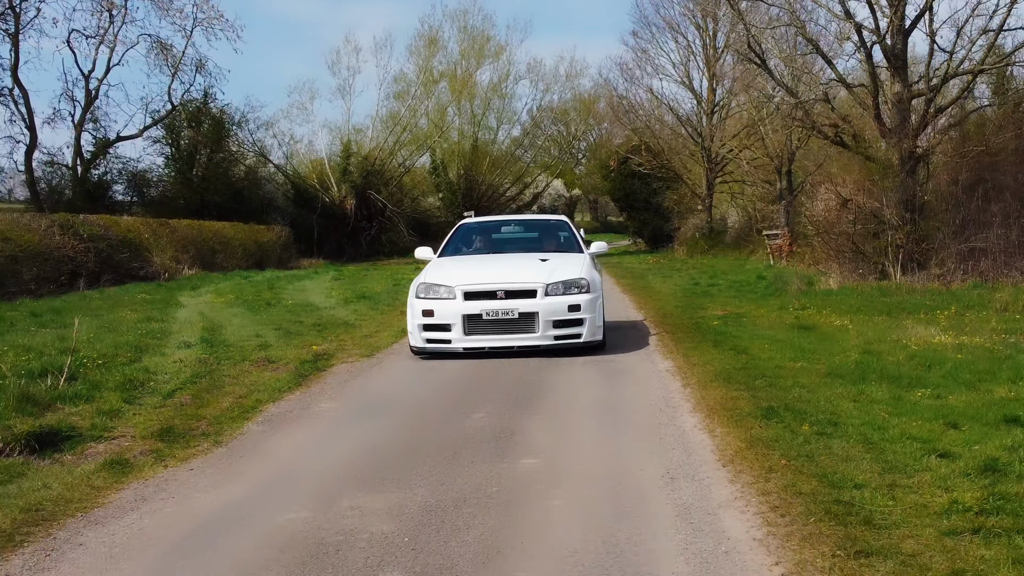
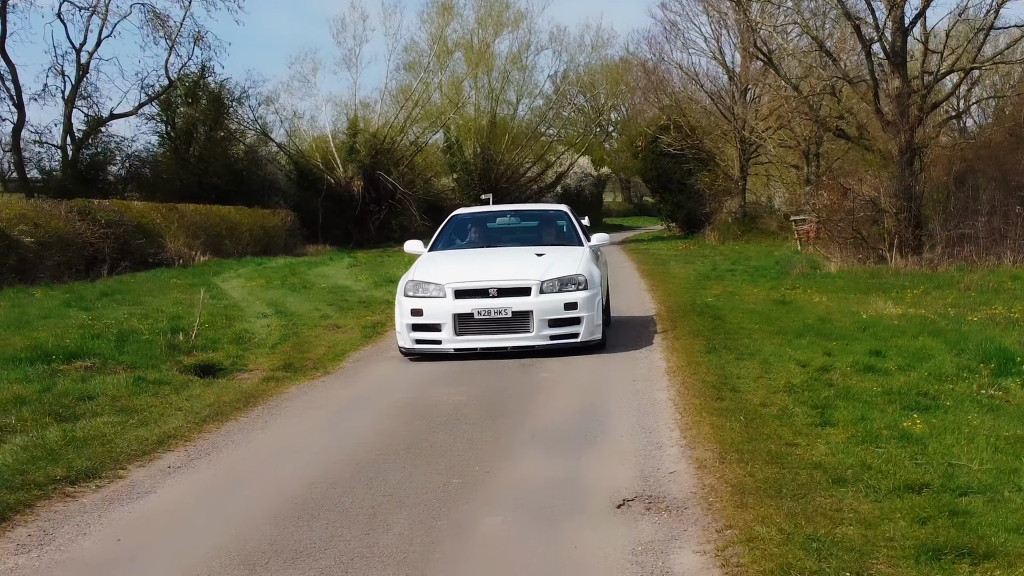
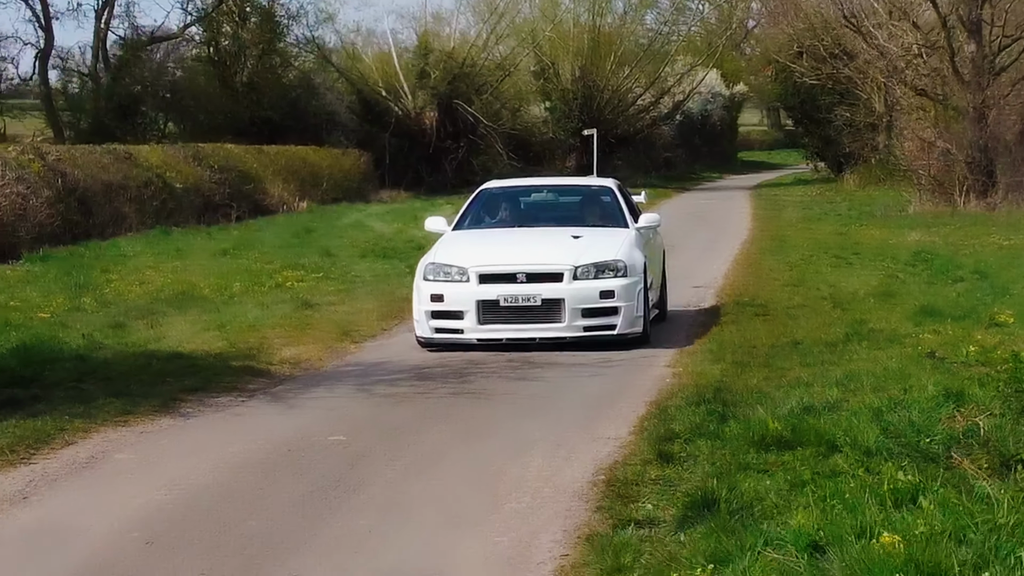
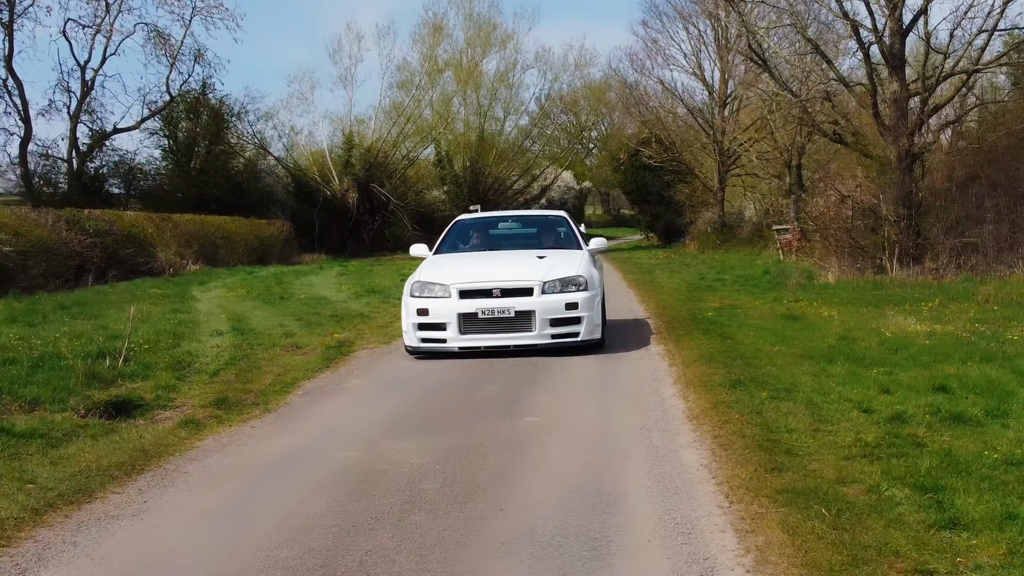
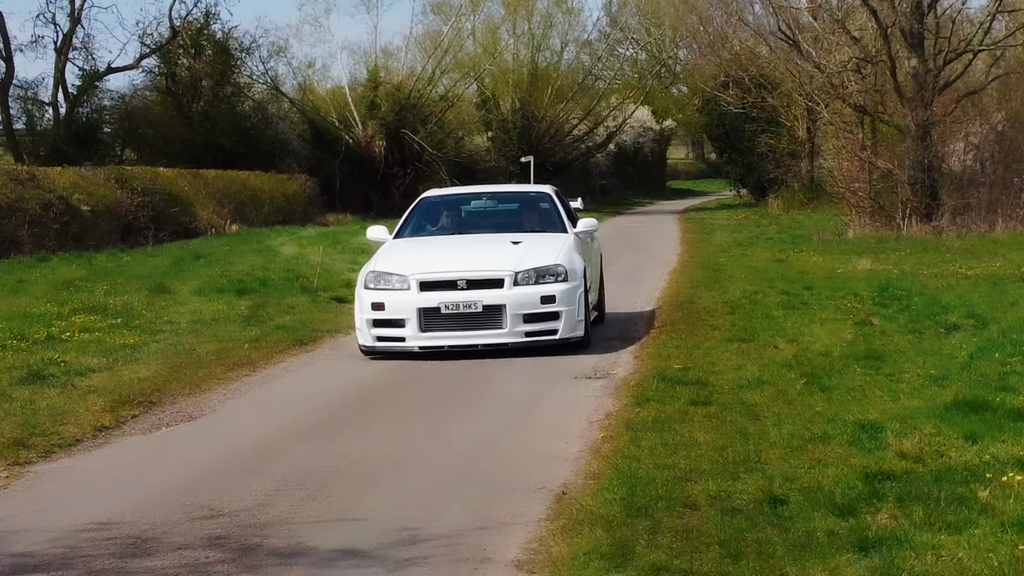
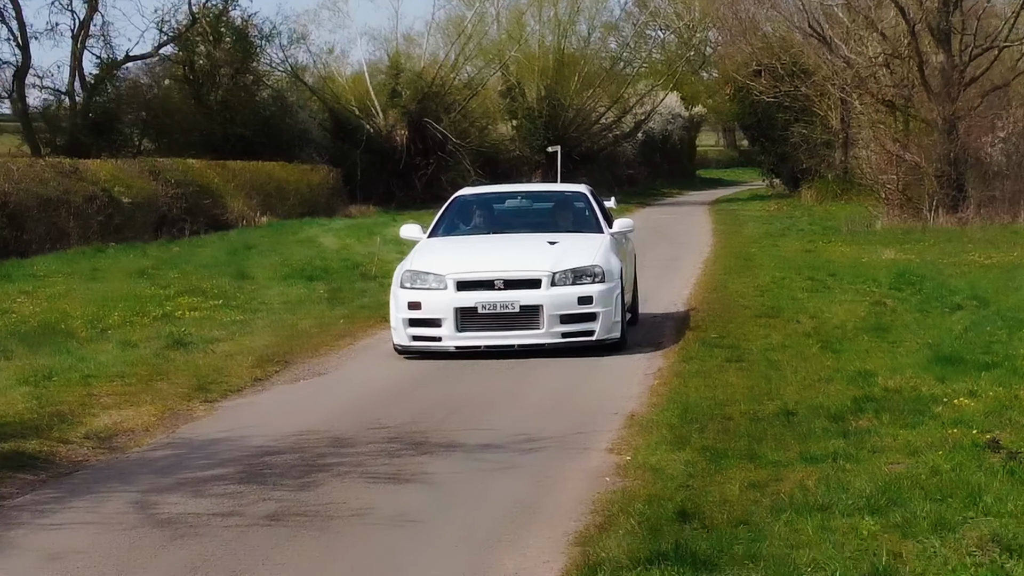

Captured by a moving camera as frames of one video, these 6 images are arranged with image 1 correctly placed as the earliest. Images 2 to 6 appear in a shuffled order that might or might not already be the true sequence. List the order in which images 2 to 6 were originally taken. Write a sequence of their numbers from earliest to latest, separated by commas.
4, 2, 5, 6, 3
